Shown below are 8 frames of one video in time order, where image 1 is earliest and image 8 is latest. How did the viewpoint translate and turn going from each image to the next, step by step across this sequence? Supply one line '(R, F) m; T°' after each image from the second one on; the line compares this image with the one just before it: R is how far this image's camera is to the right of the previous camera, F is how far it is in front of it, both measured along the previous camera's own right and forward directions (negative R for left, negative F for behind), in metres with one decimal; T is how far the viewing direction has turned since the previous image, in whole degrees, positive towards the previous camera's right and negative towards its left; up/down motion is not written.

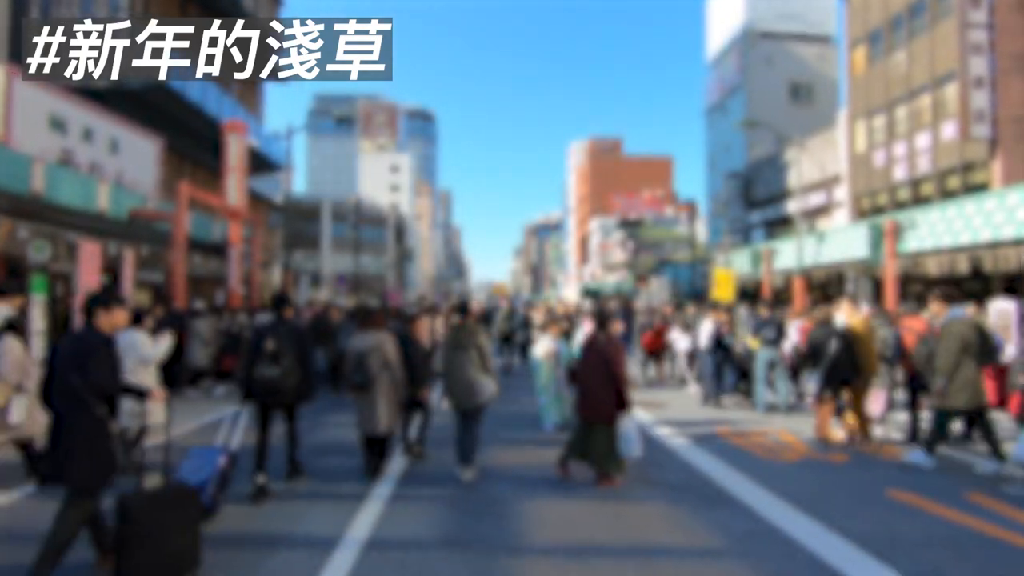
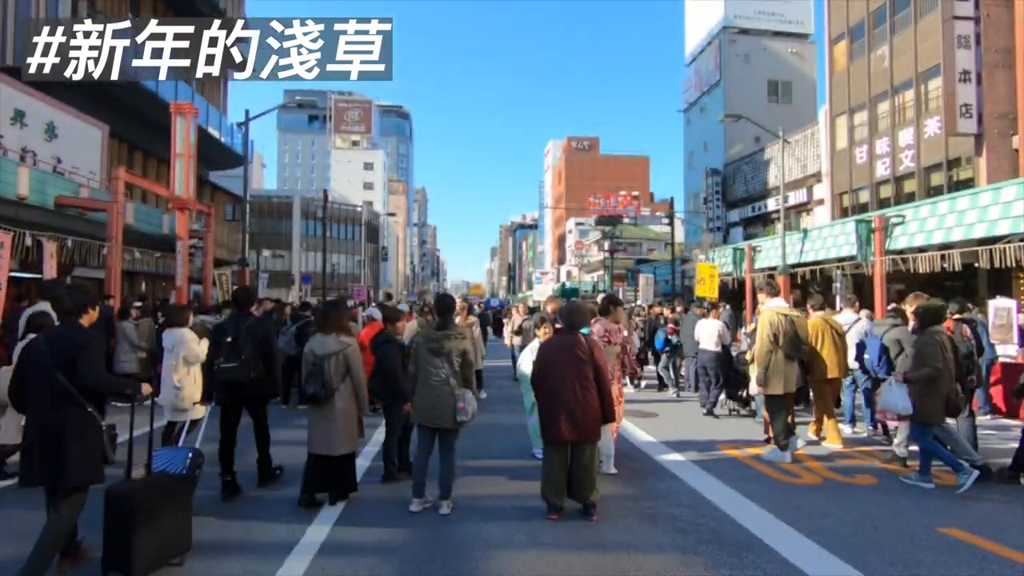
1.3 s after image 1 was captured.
(+0.1, +1.3) m; +2°
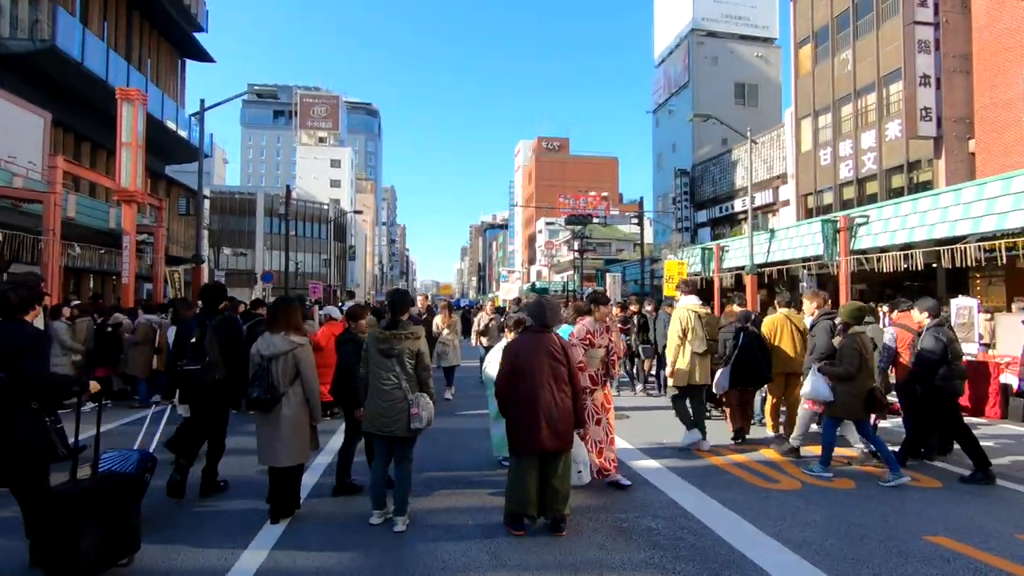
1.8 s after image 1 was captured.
(+0.1, +0.5) m; +3°
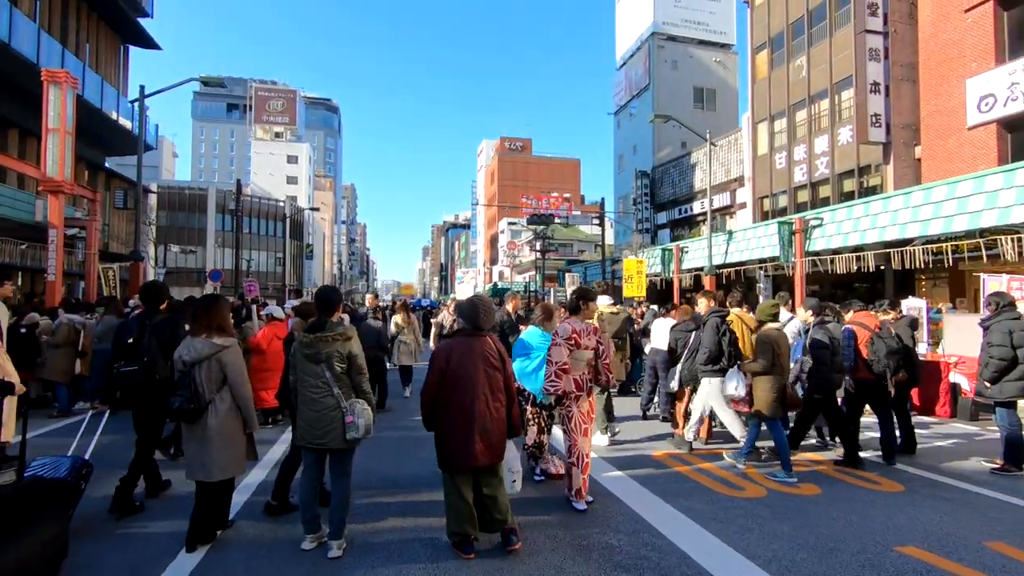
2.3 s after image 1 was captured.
(+0.1, +0.4) m; +4°
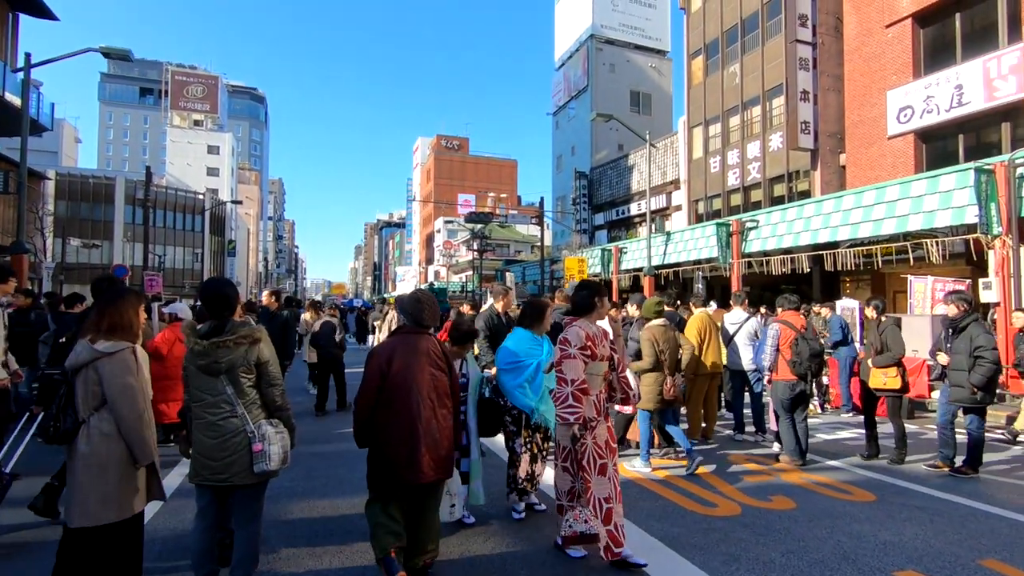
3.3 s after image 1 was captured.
(-0.1, +0.8) m; +7°
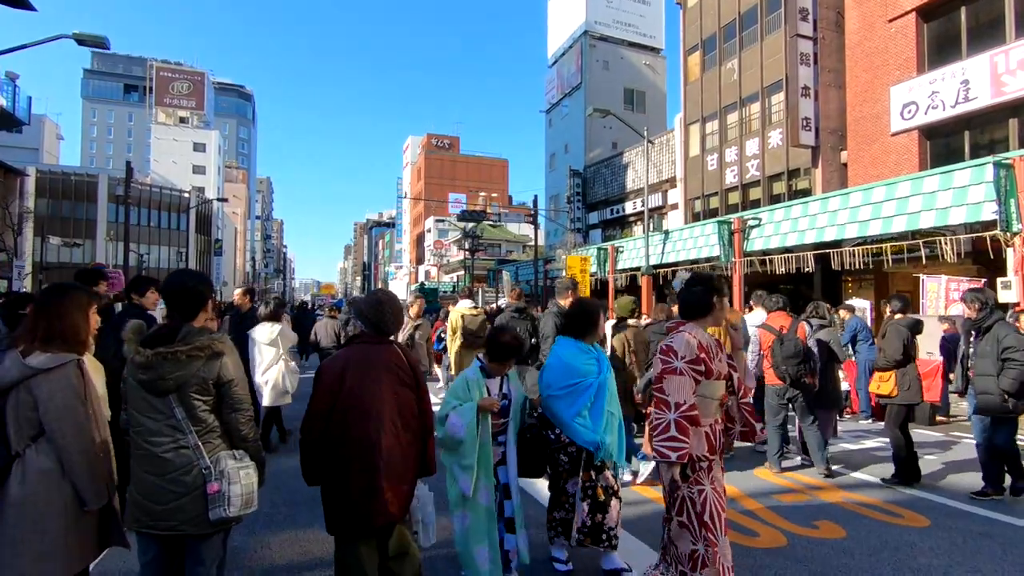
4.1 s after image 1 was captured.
(-0.2, +0.7) m; +1°
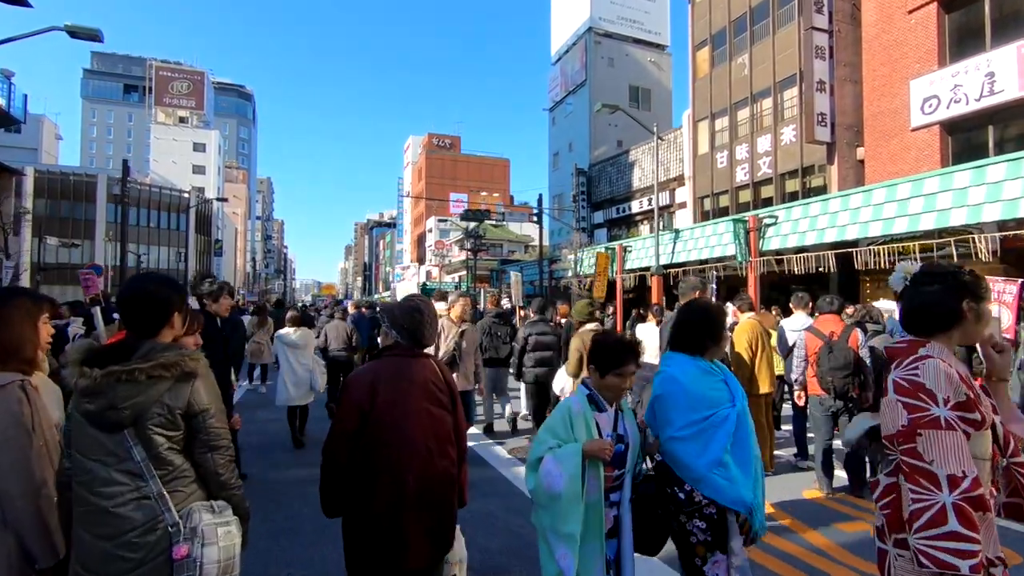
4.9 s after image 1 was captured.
(-0.3, +0.7) m; 0°
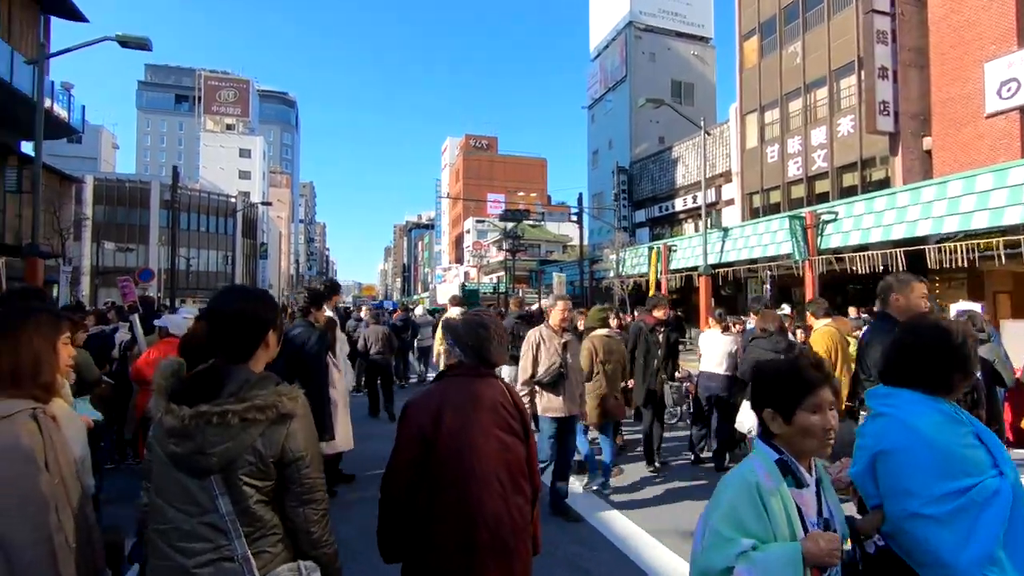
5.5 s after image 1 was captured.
(-0.2, +0.5) m; -4°
